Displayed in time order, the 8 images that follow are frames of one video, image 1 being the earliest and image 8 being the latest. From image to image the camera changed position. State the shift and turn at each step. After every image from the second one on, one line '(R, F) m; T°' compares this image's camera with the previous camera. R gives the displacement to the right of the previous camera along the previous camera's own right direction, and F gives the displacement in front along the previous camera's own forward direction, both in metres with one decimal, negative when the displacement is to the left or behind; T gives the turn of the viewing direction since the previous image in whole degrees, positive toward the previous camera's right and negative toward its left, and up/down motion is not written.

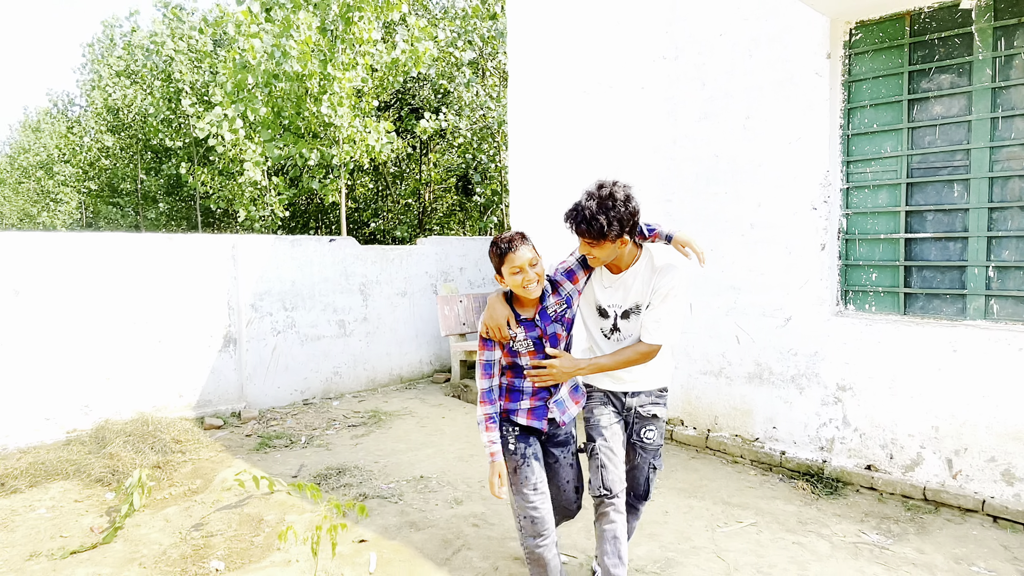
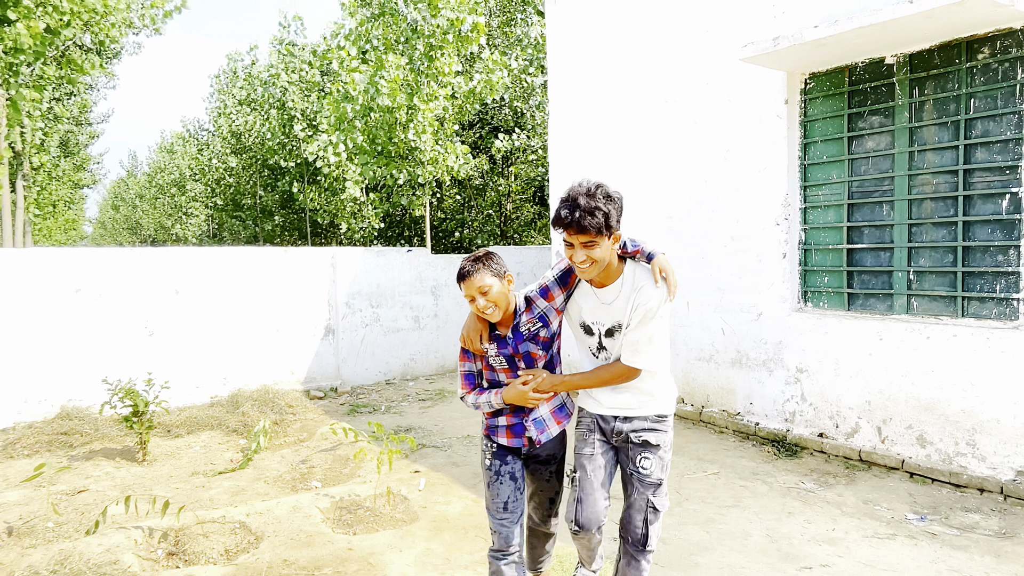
(+0.6, -1.2) m; -8°
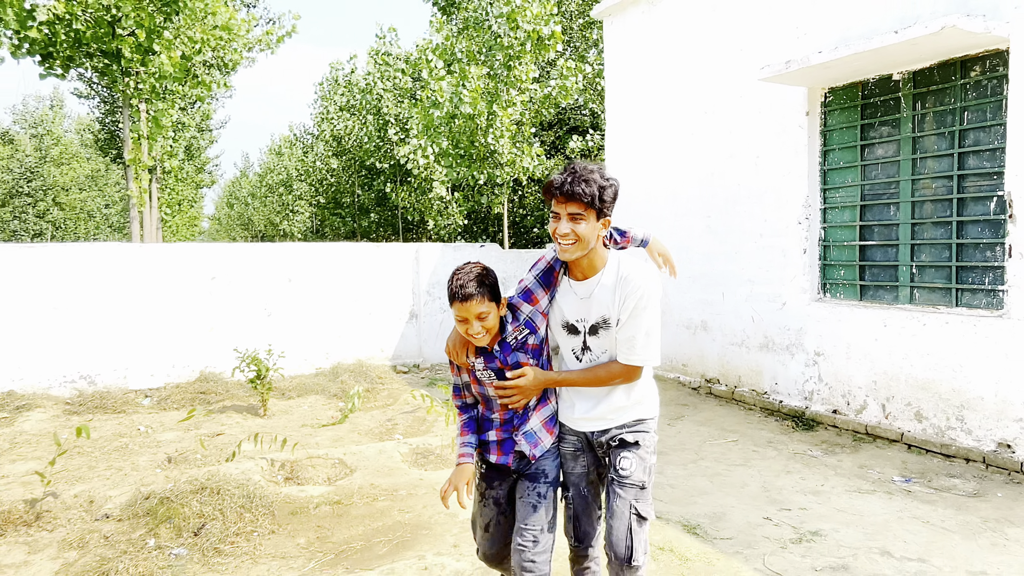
(+0.4, -0.9) m; -8°
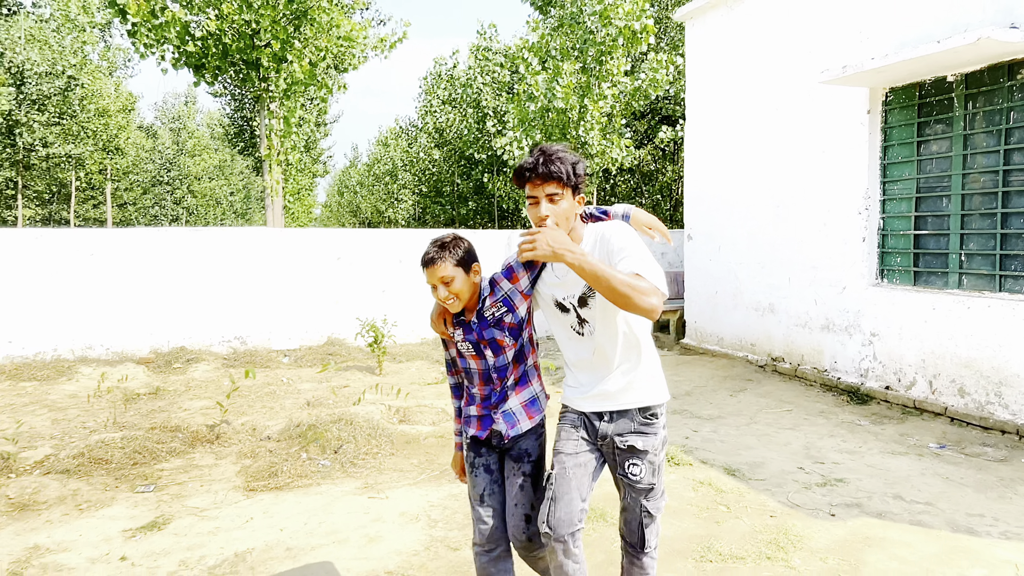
(+0.2, -0.9) m; -8°
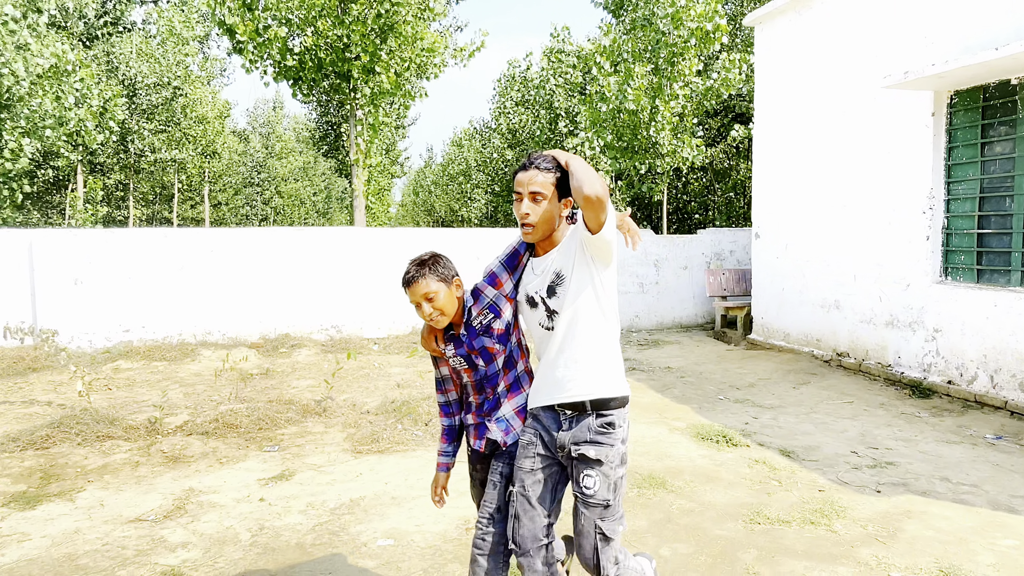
(0.0, -0.6) m; -6°
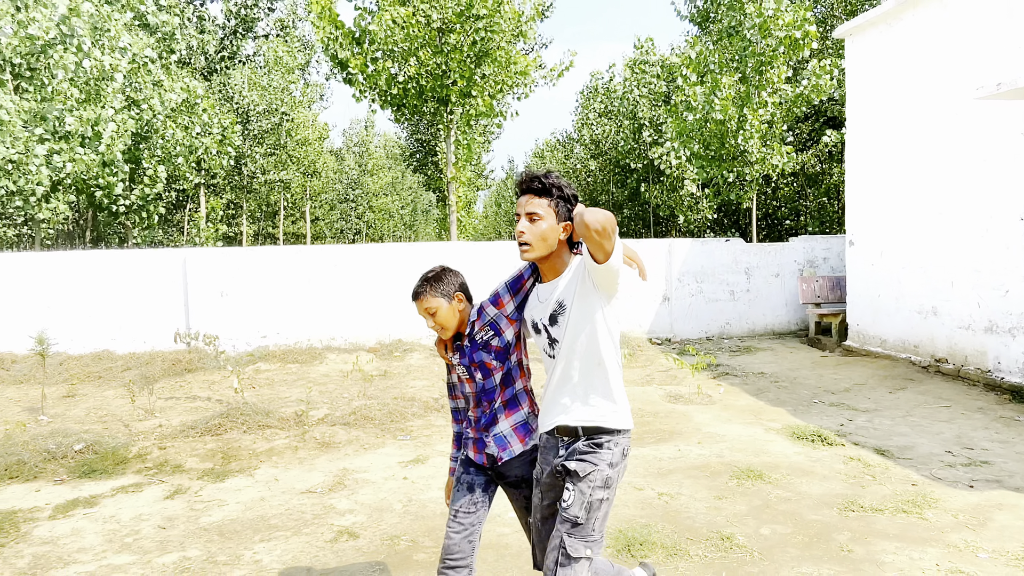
(-0.2, -0.6) m; -7°
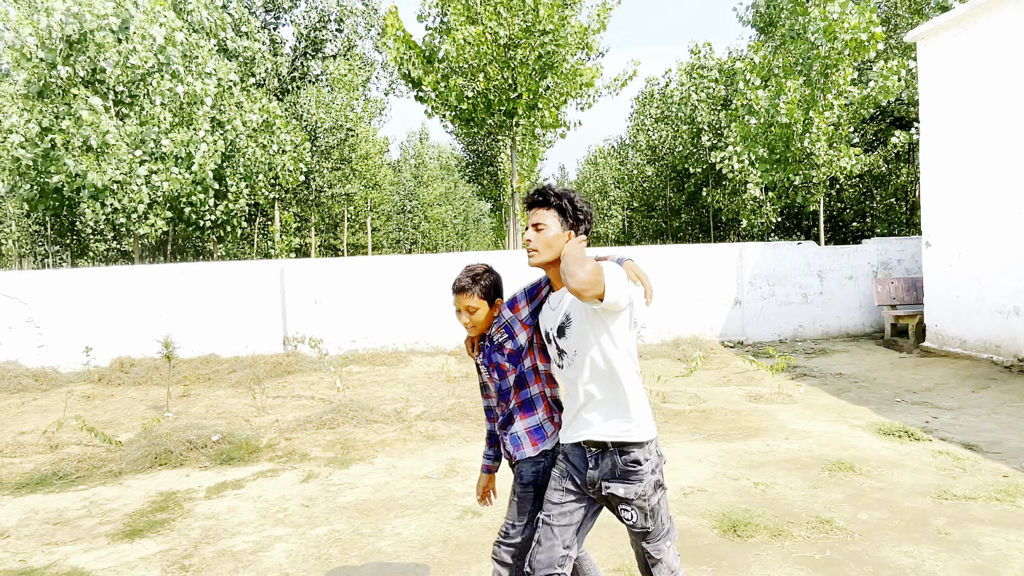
(-0.4, -0.4) m; -4°
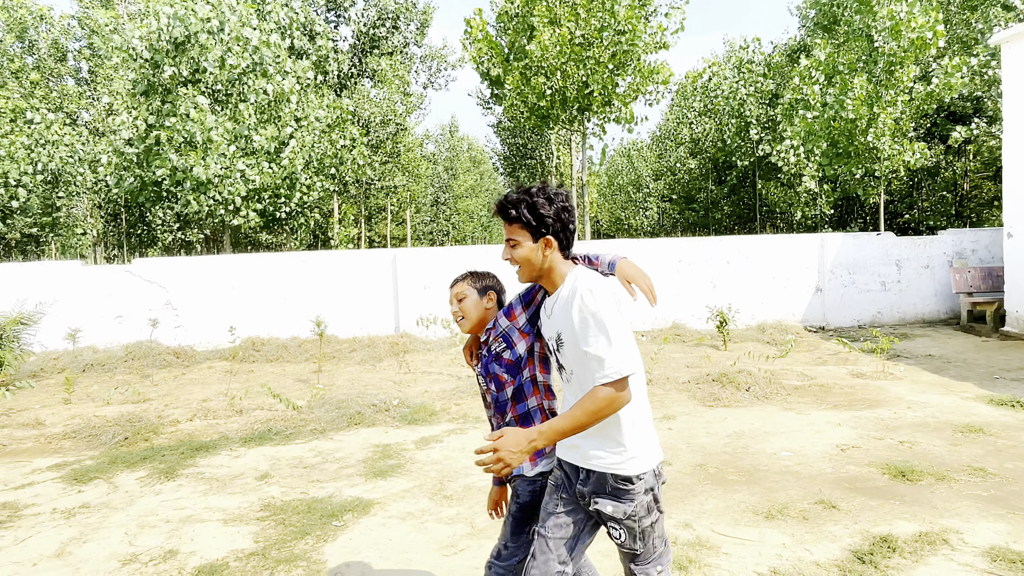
(-1.3, -0.8) m; -1°
